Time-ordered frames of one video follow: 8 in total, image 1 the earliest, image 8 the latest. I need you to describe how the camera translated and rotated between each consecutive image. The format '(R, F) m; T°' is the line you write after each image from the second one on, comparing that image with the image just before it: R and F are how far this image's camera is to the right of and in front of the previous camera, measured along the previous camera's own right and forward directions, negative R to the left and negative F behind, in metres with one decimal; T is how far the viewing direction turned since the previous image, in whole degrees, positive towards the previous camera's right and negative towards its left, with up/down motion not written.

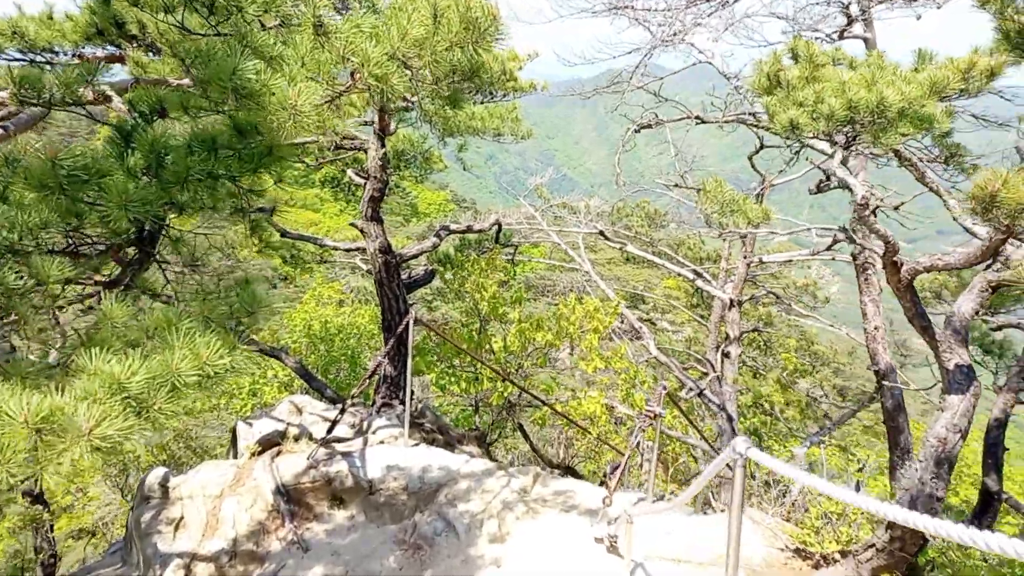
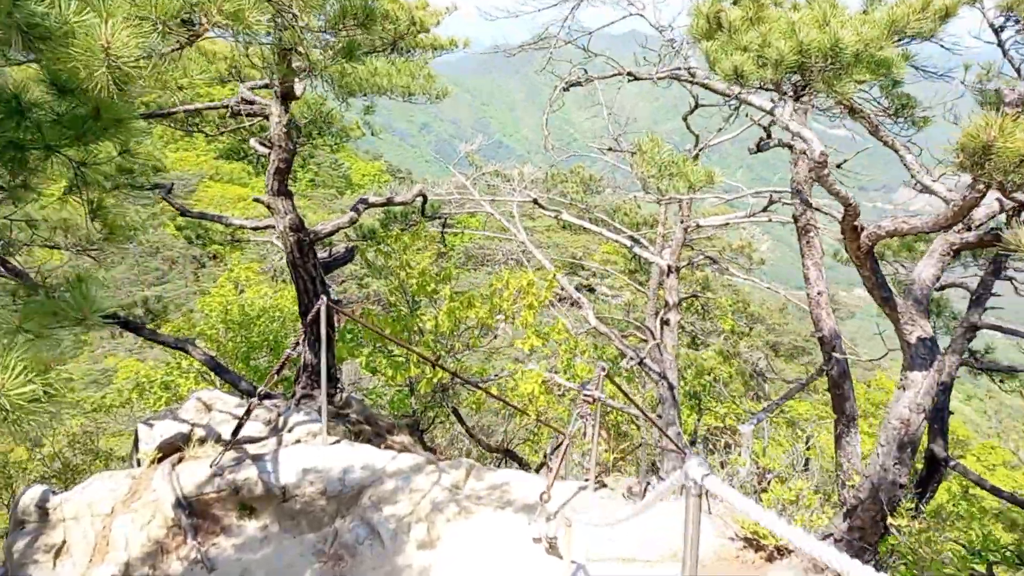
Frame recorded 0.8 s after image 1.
(+0.1, +0.5) m; +5°
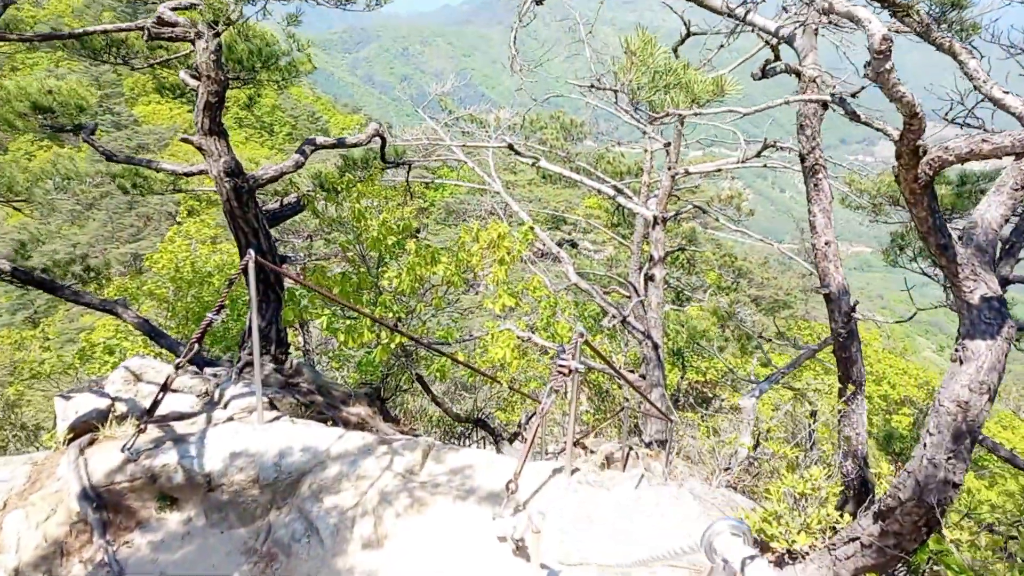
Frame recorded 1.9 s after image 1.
(+0.1, +0.7) m; +1°
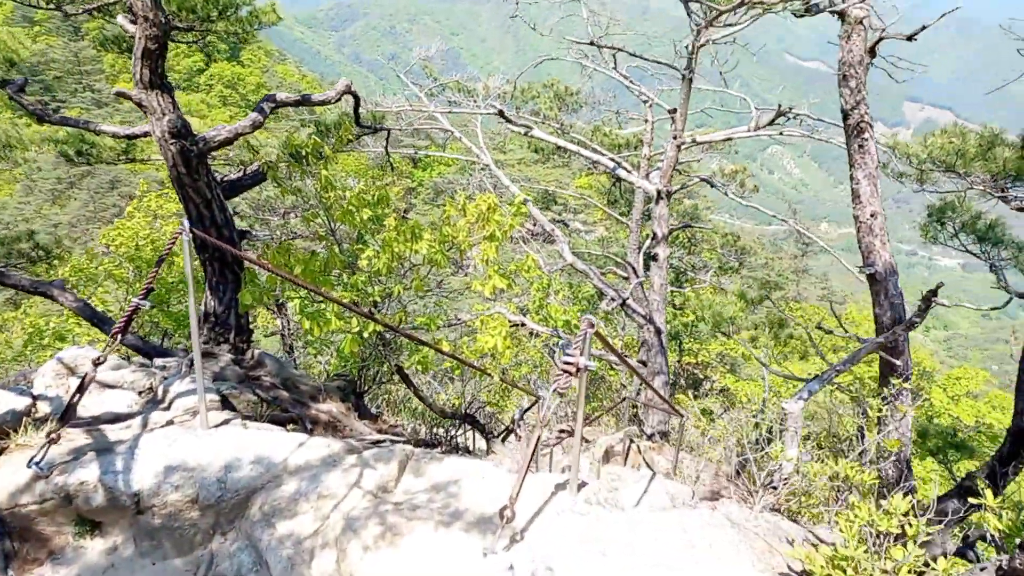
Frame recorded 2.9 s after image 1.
(0.0, +0.7) m; +1°
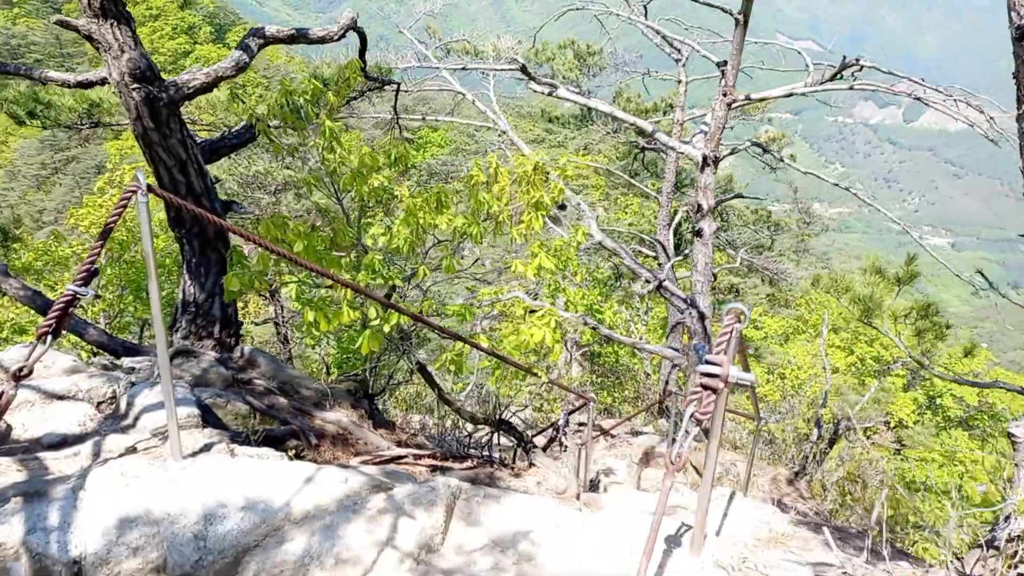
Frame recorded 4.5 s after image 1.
(-0.4, +1.0) m; +1°
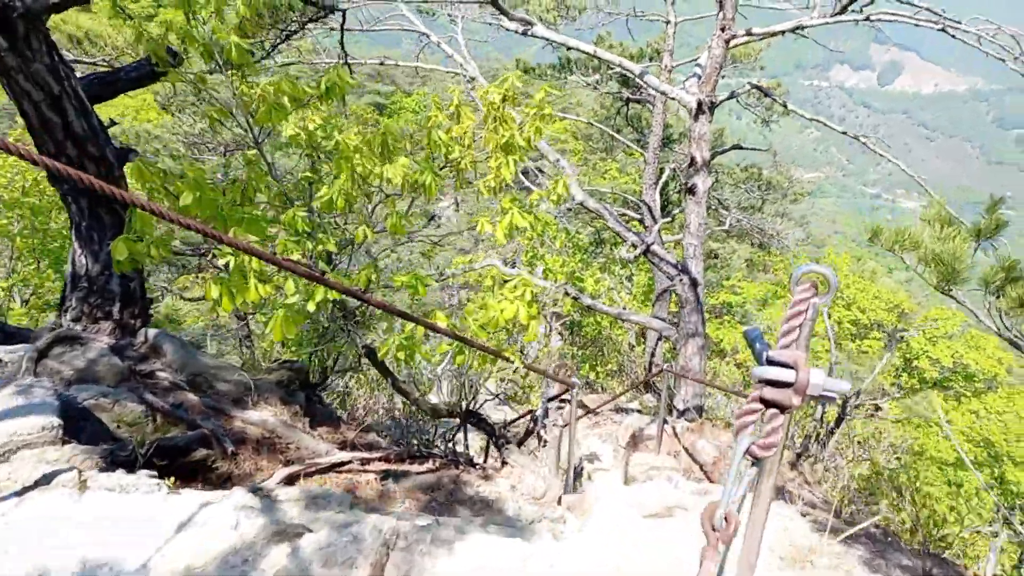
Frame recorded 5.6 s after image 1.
(+0.1, +0.8) m; +2°
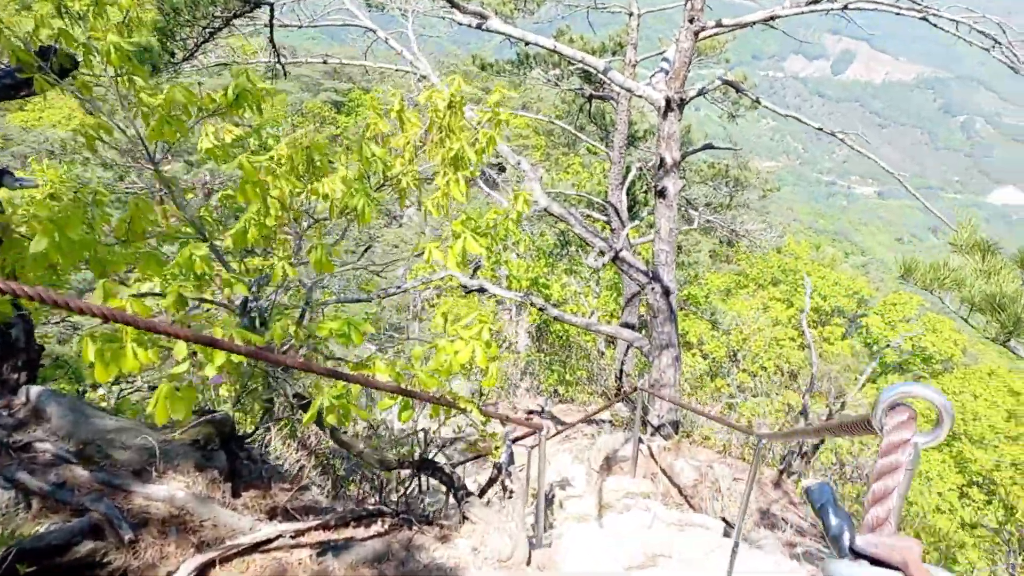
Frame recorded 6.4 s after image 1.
(+0.1, +0.5) m; +3°
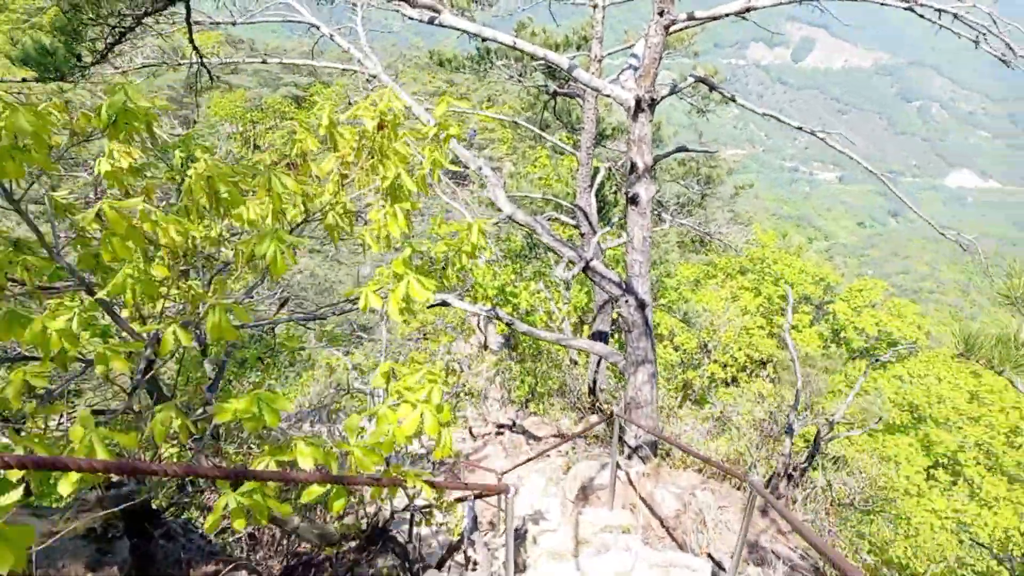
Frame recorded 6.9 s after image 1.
(+0.1, +0.5) m; +2°
